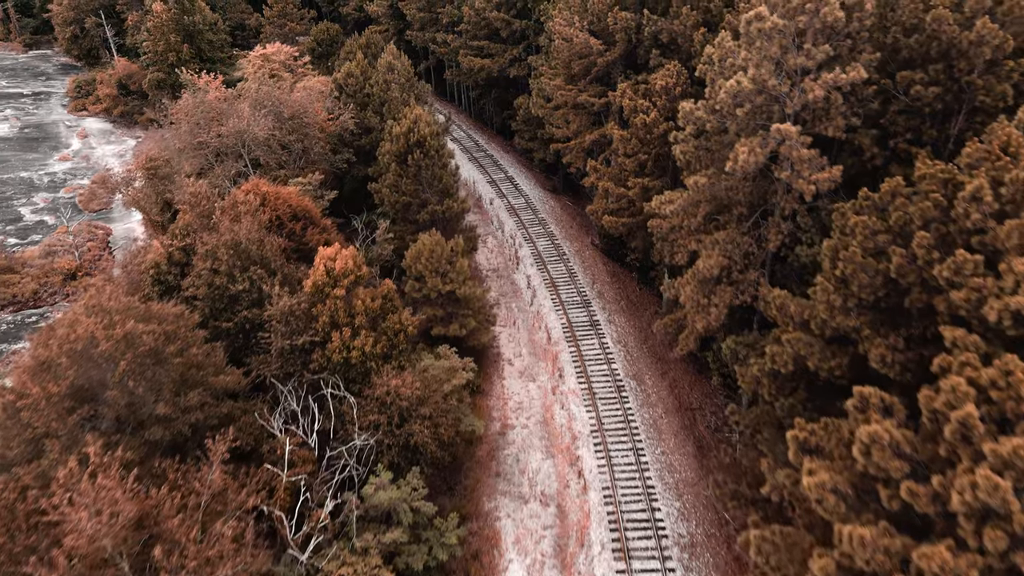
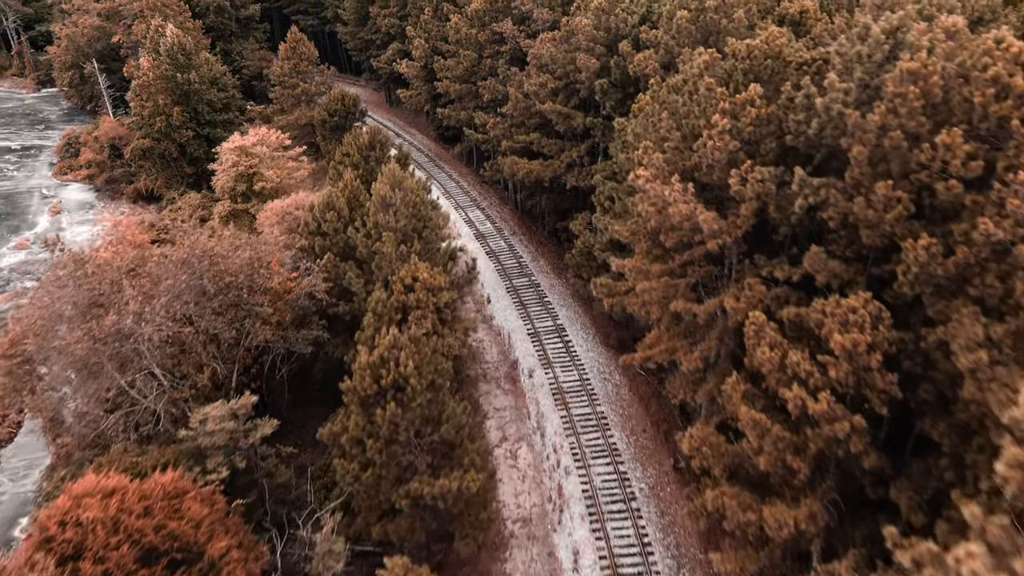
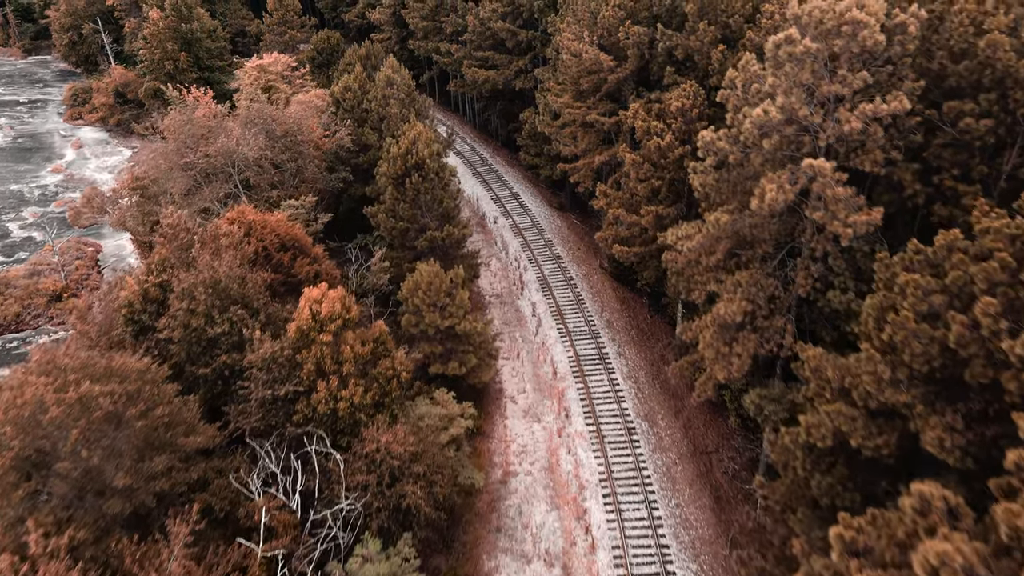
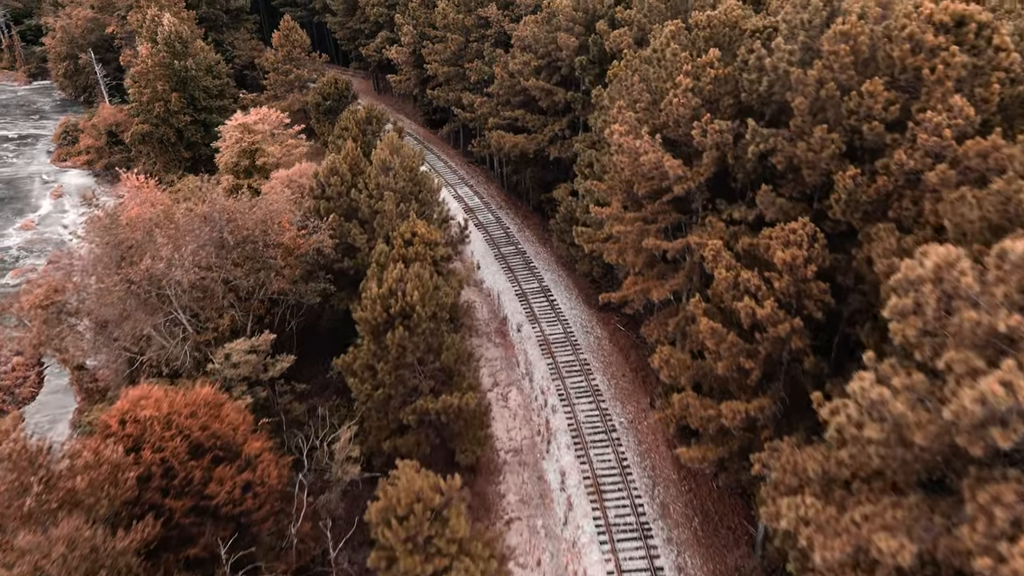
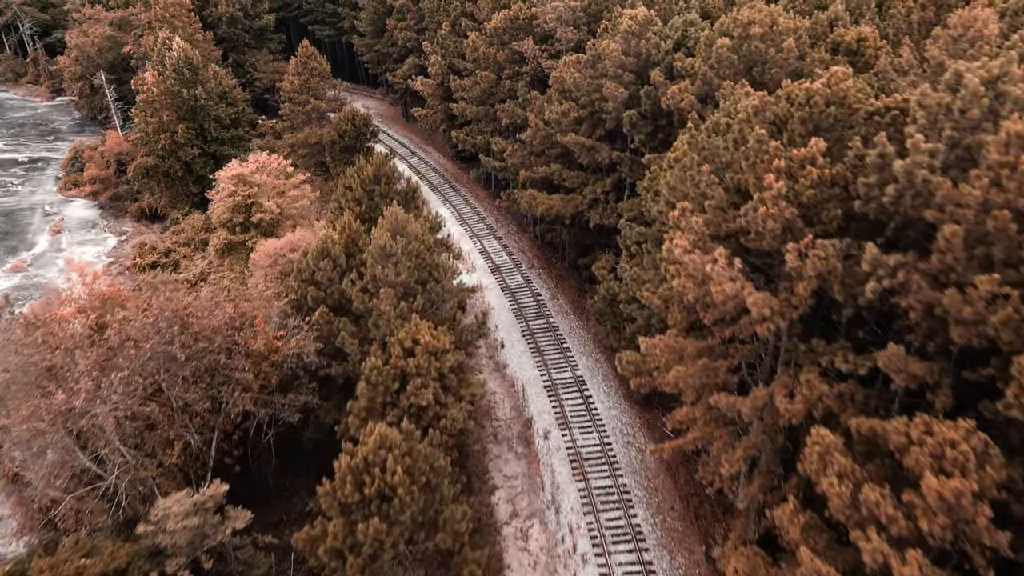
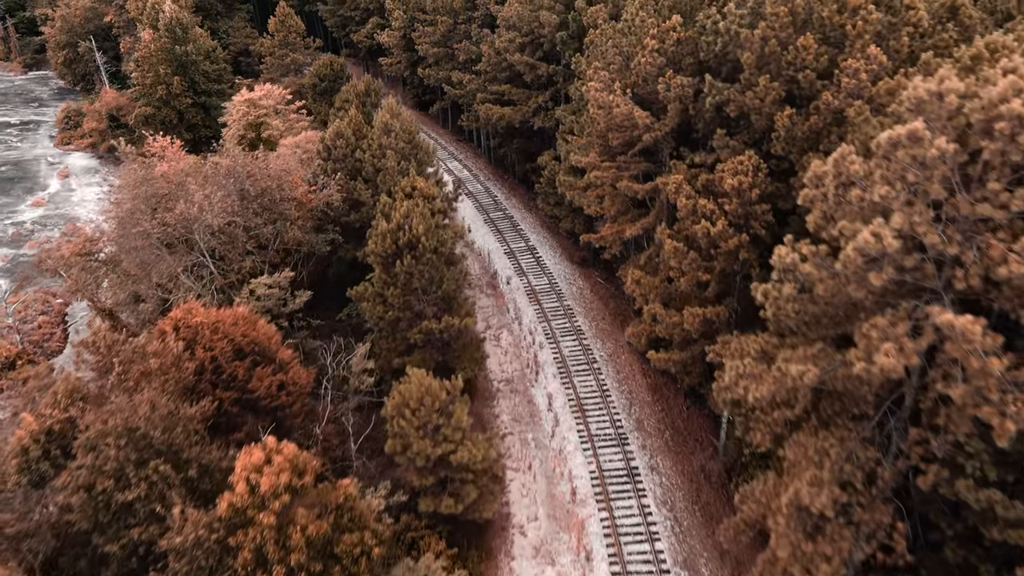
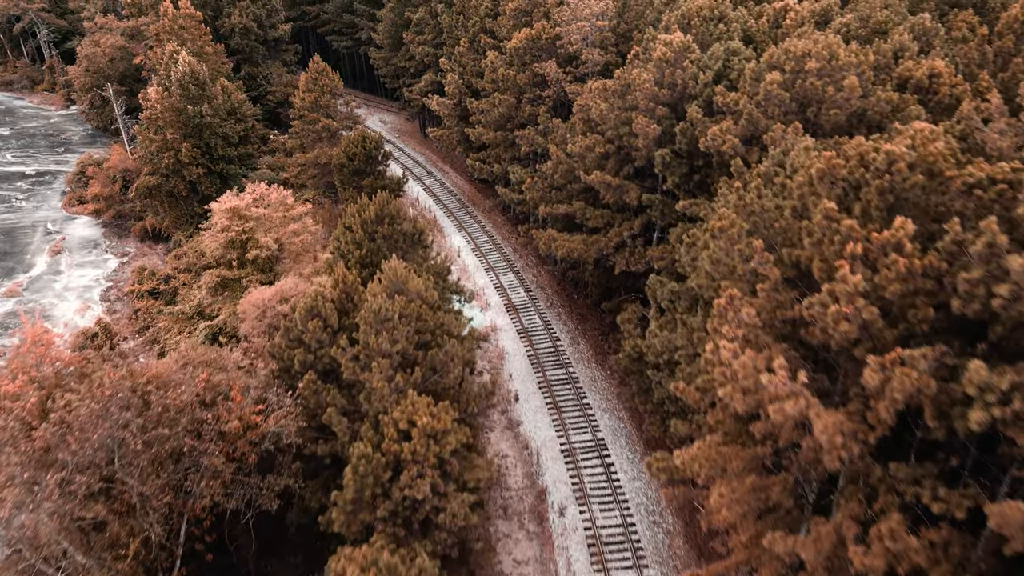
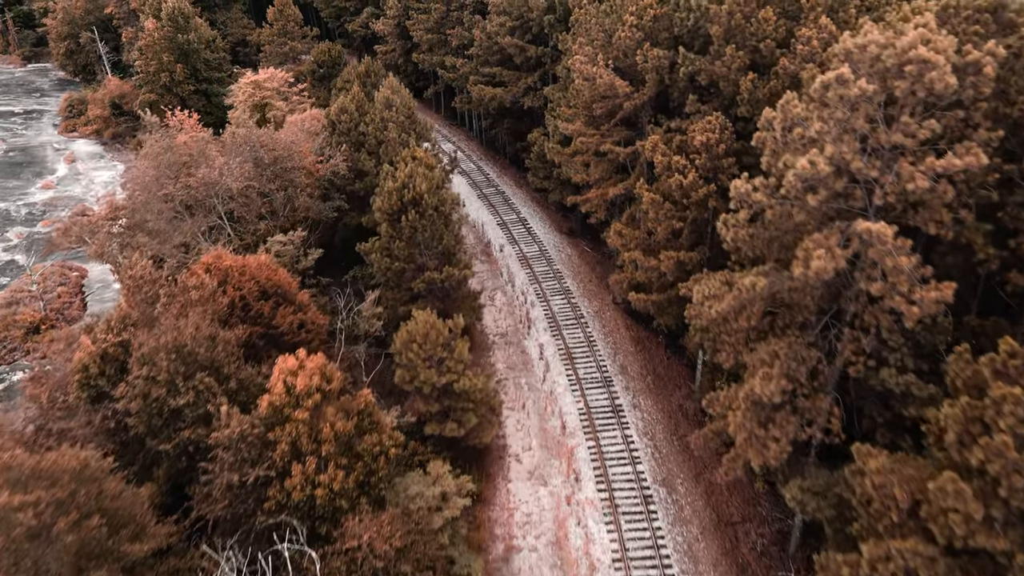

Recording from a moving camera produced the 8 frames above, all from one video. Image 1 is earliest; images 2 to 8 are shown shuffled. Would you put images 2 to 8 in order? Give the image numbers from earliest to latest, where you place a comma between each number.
3, 8, 6, 4, 2, 5, 7
